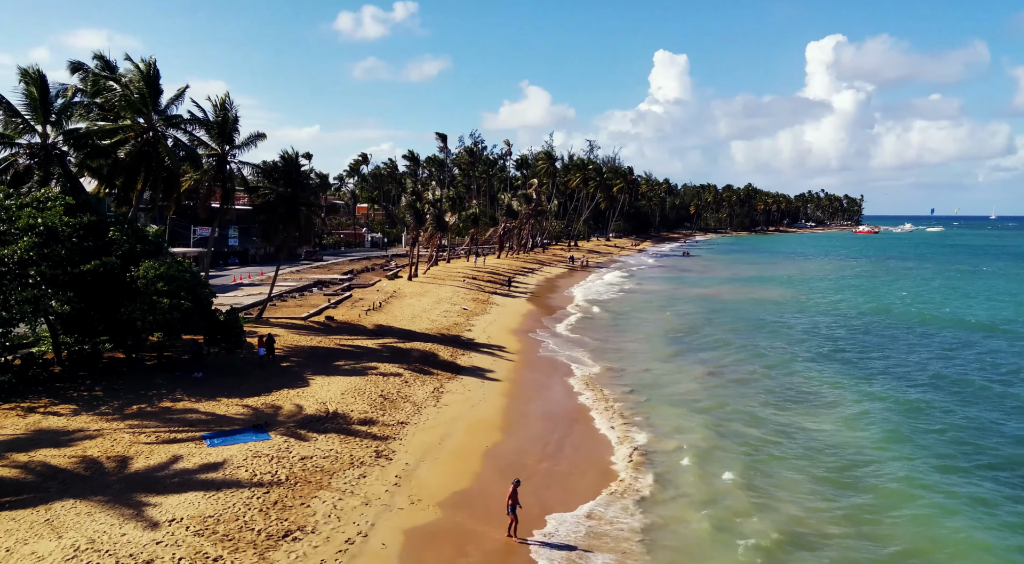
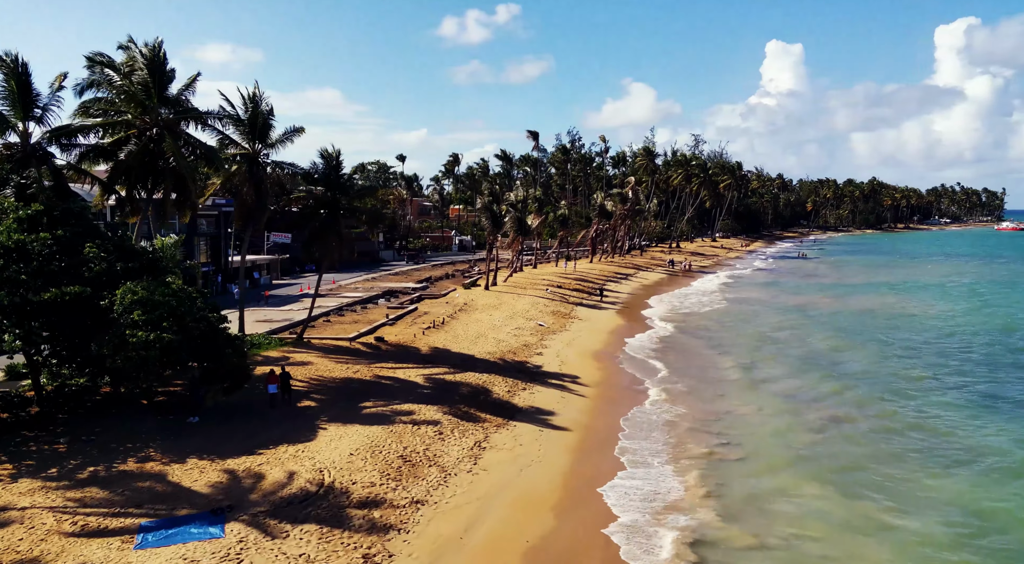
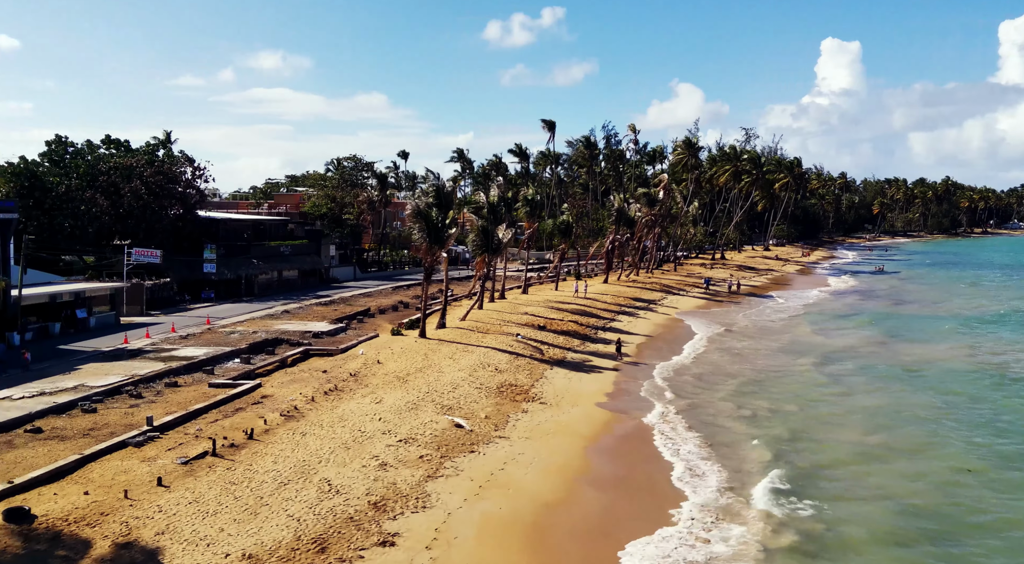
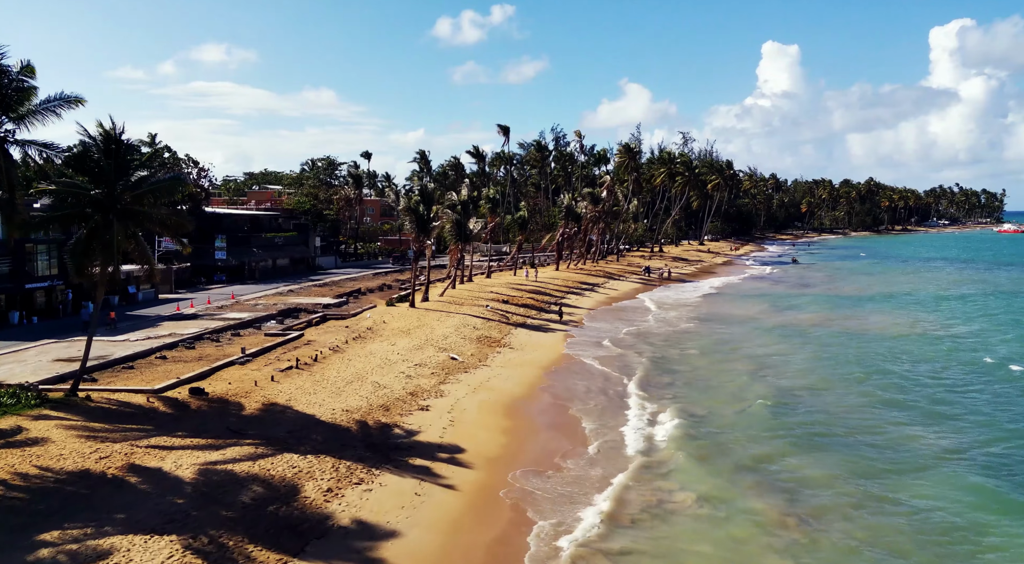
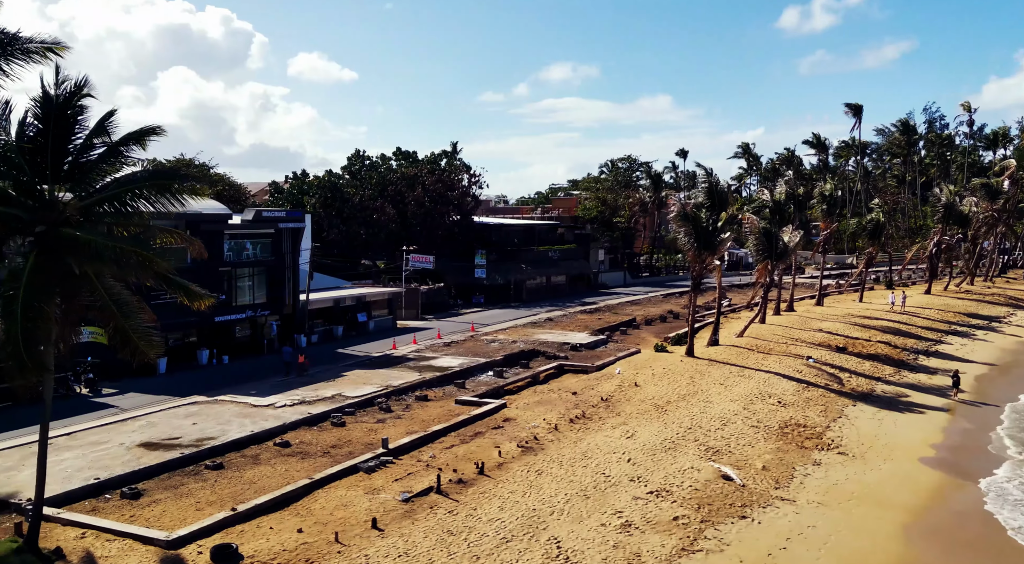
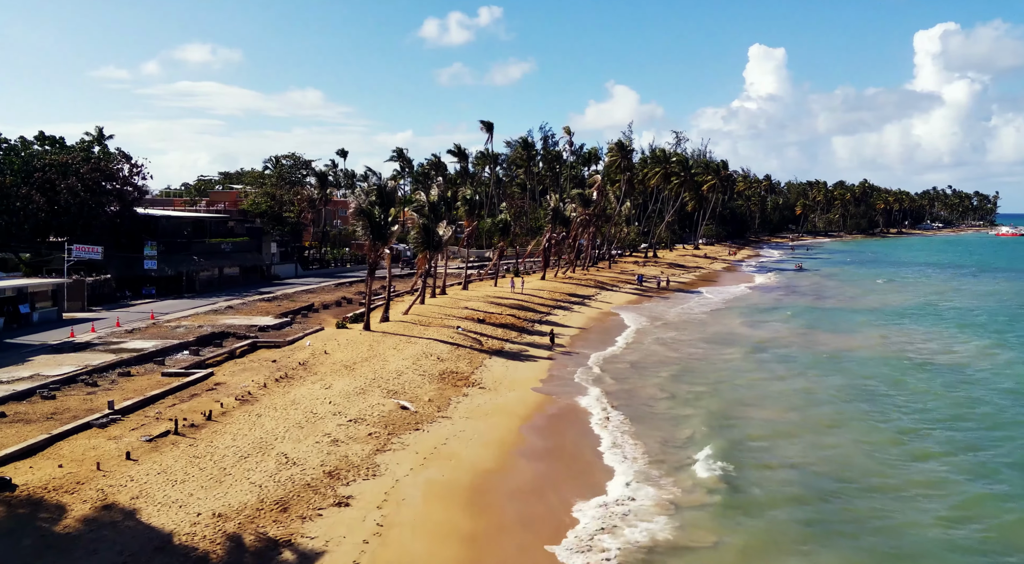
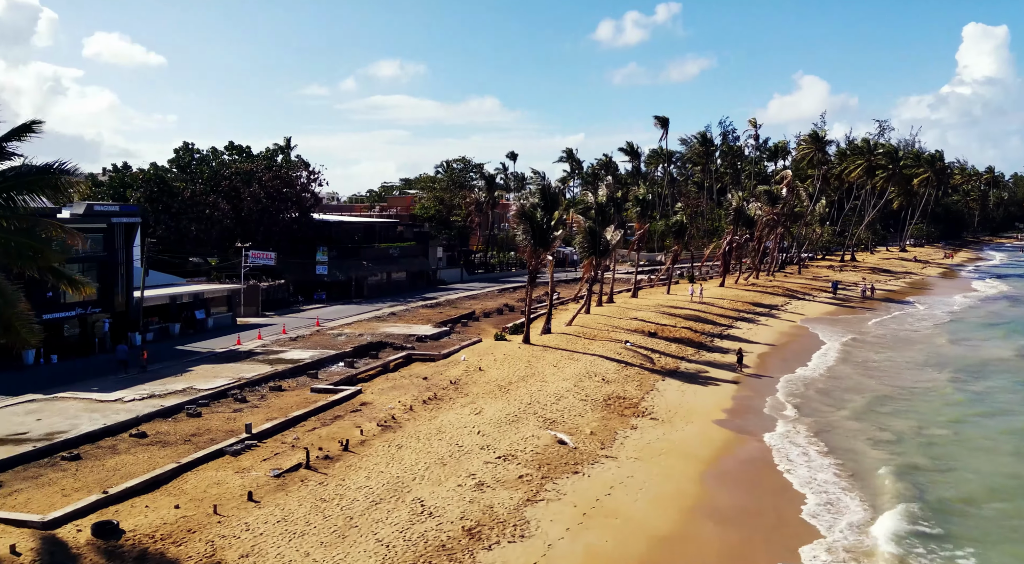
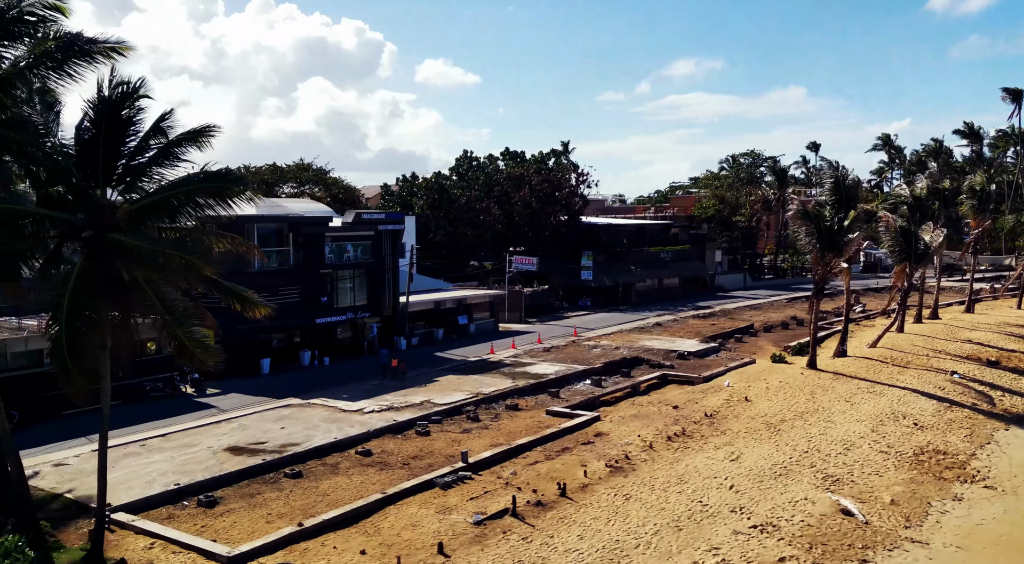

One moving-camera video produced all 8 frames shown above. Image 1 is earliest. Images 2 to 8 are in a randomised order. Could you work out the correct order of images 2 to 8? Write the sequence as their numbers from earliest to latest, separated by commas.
2, 4, 6, 3, 7, 5, 8
